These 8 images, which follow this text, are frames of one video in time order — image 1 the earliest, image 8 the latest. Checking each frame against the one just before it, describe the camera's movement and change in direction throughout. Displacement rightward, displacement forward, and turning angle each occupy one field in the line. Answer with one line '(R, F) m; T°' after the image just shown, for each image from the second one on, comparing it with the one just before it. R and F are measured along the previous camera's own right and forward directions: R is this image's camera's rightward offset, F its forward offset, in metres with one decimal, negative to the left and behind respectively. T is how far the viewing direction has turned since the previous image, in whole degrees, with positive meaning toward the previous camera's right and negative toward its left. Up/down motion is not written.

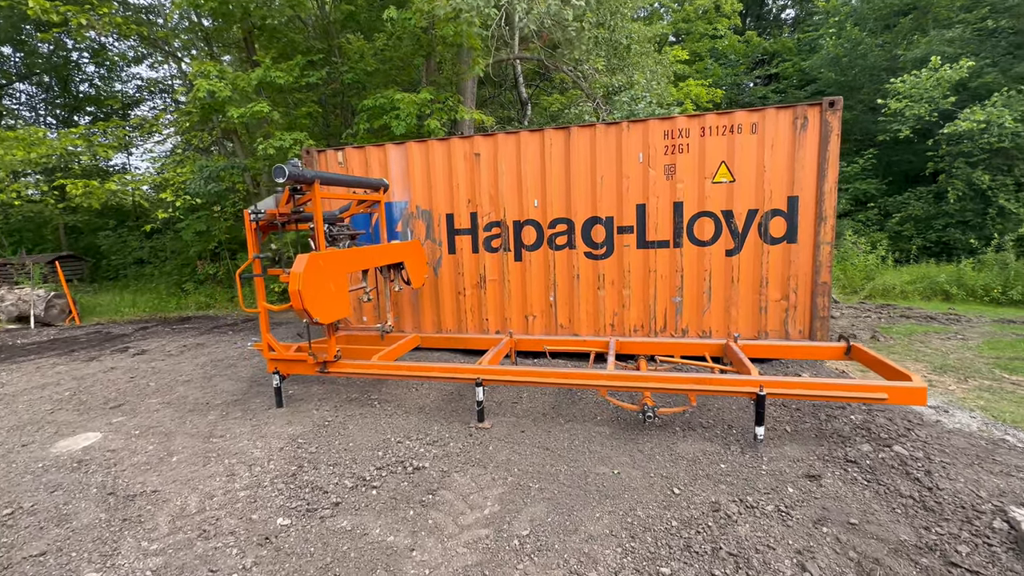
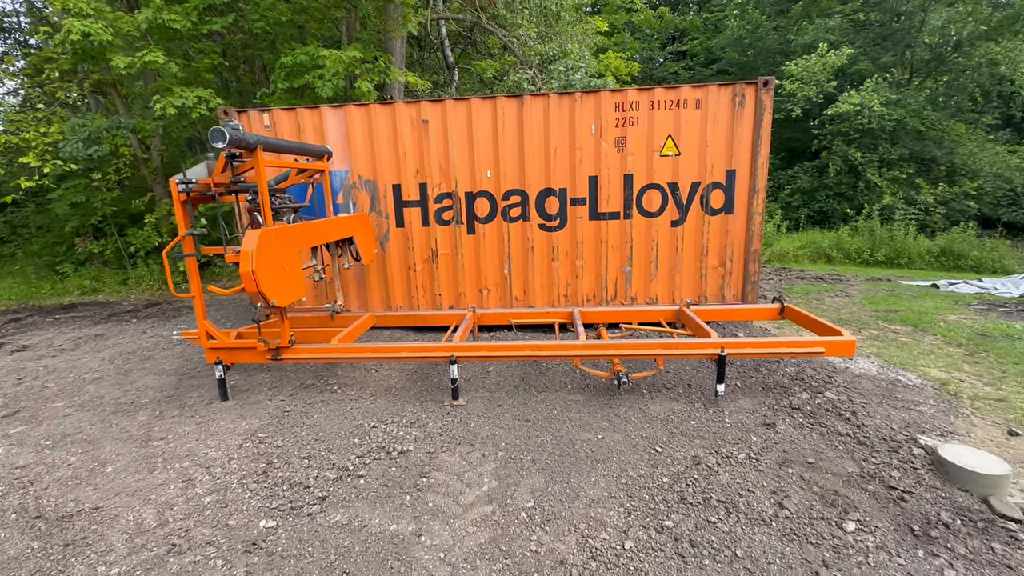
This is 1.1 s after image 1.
(-0.4, +0.1) m; +10°
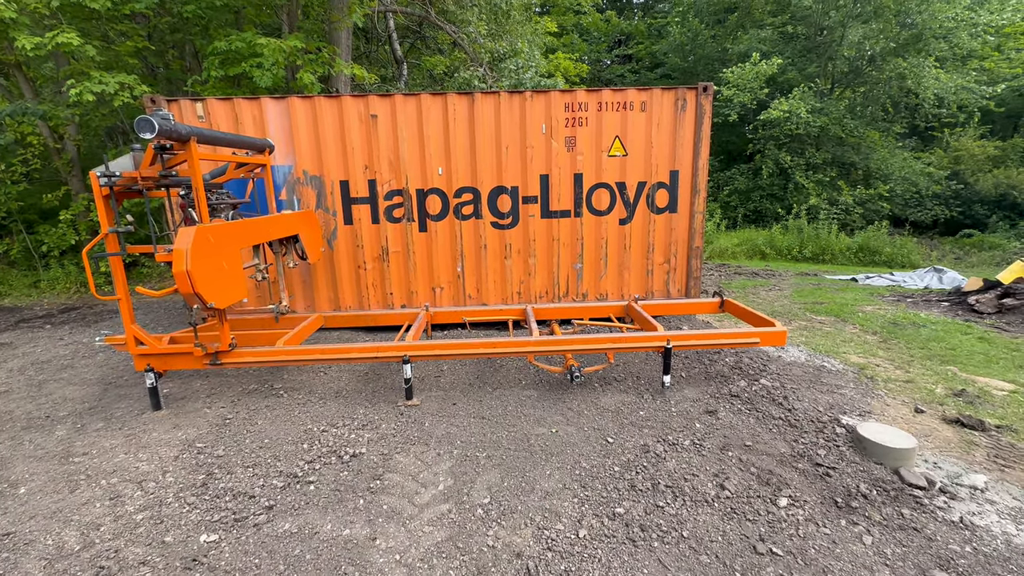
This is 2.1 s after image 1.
(0.0, 0.0) m; +6°
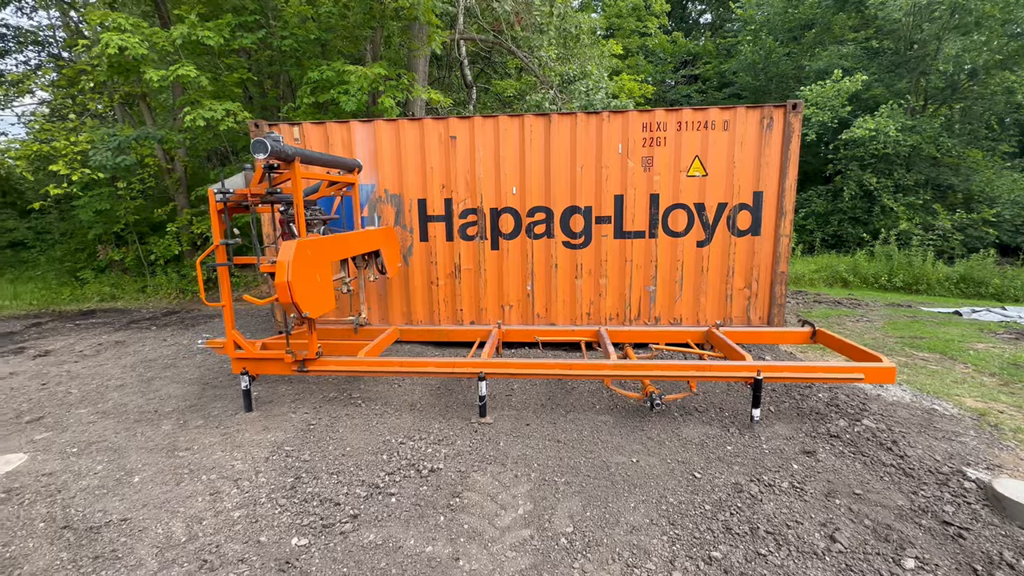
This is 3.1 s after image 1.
(-0.2, 0.0) m; -7°
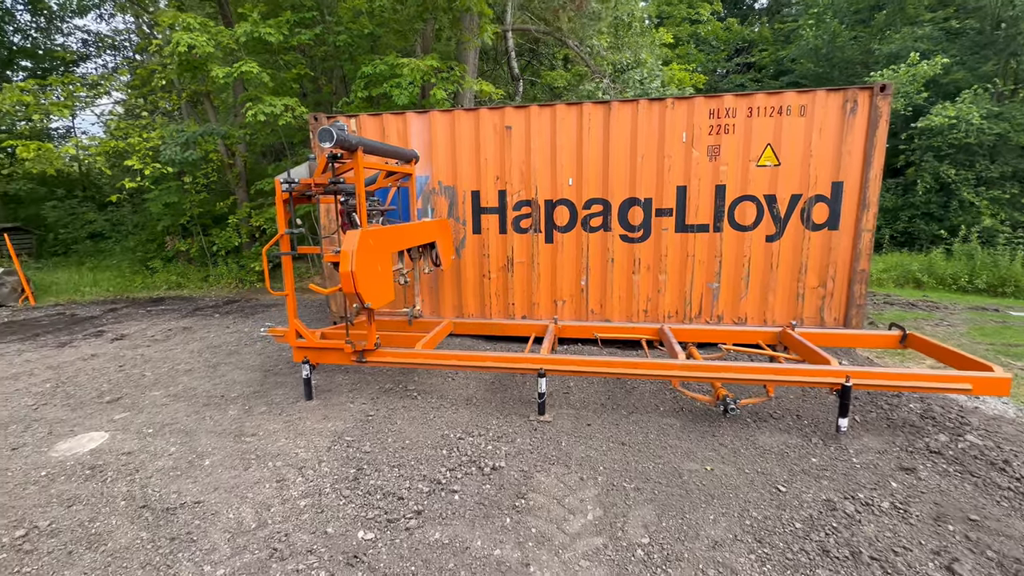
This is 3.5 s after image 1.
(-0.2, +0.1) m; -5°
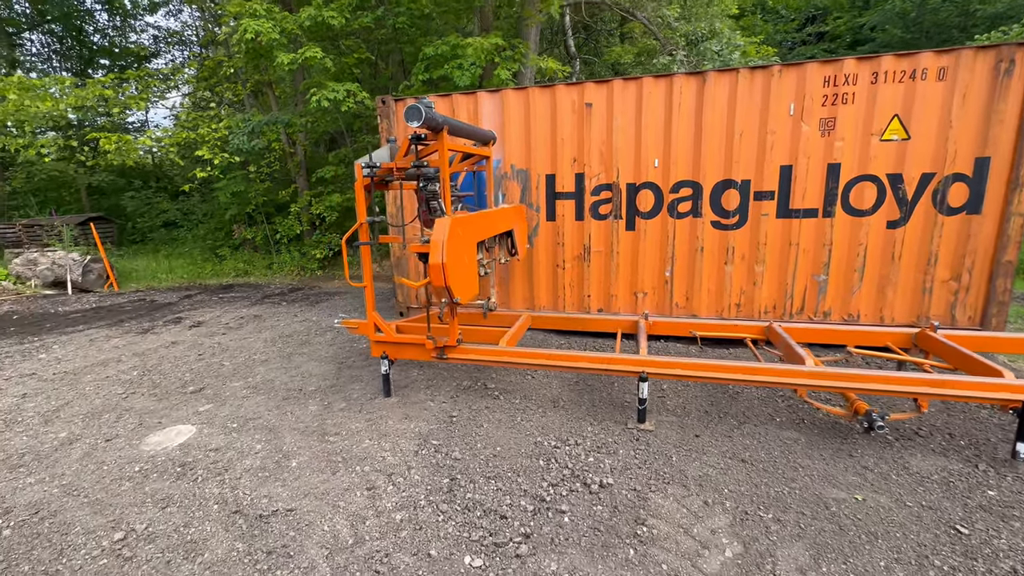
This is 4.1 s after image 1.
(-0.4, +0.3) m; -5°
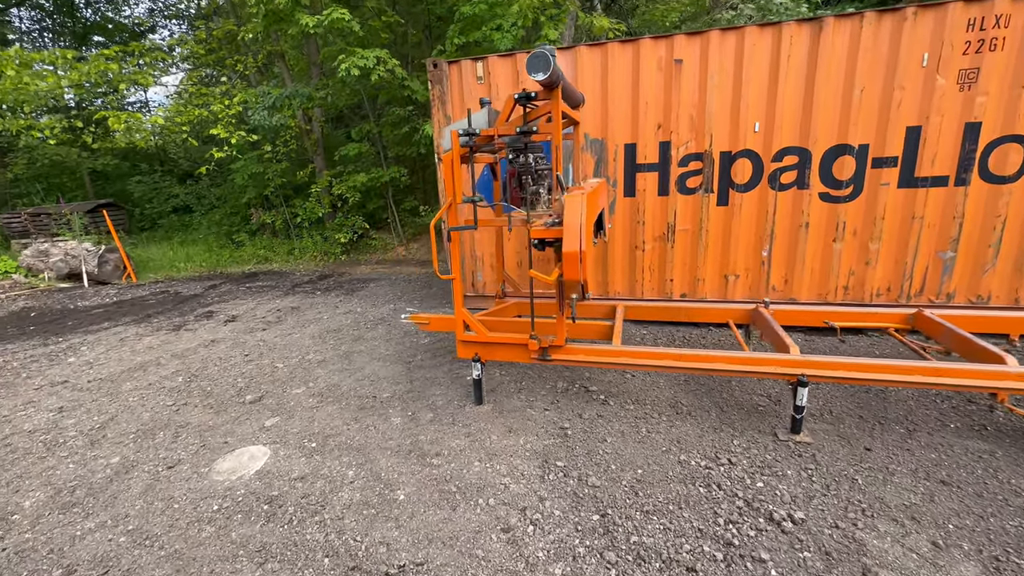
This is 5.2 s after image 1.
(-0.7, +0.5) m; 0°
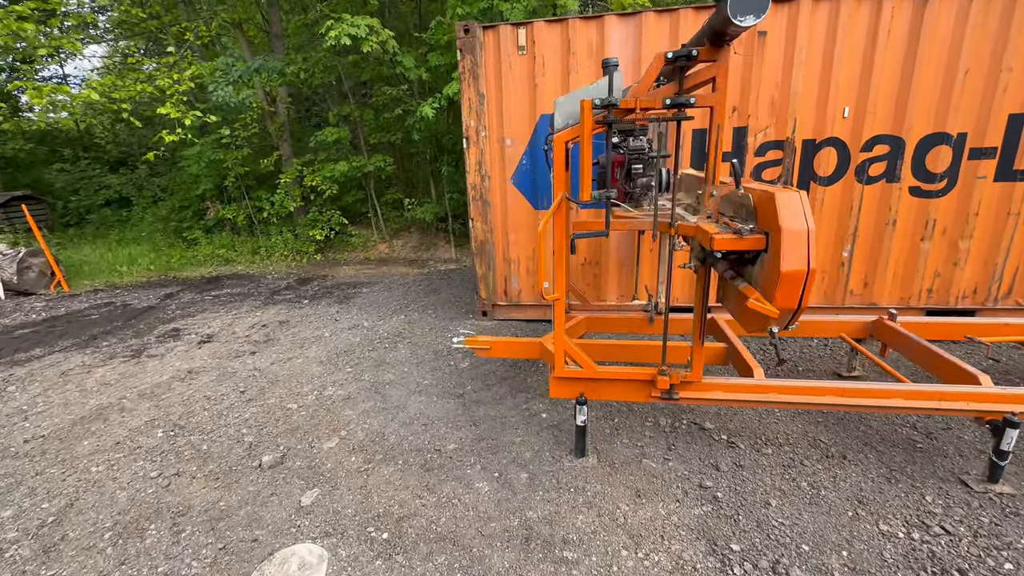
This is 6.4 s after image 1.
(-0.8, +0.7) m; +6°
